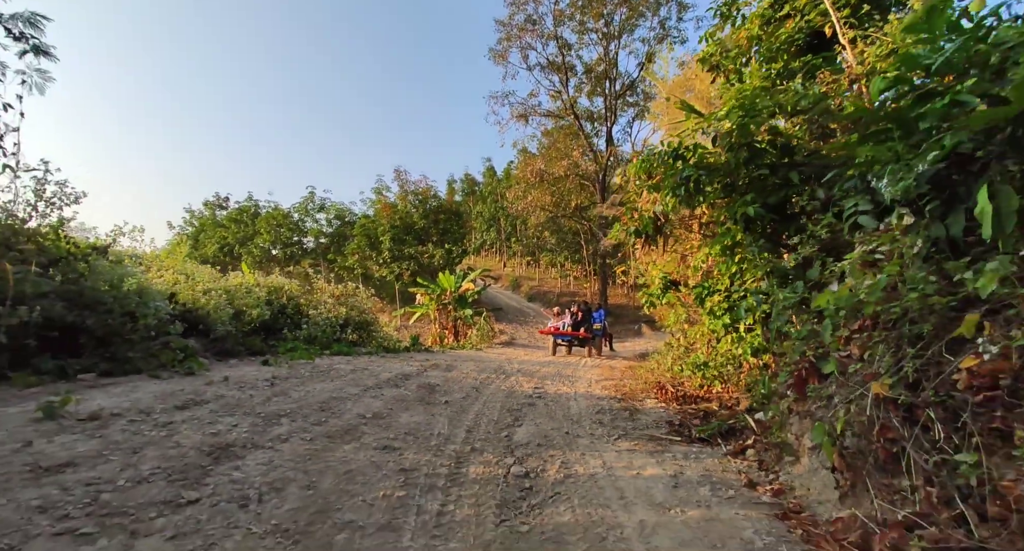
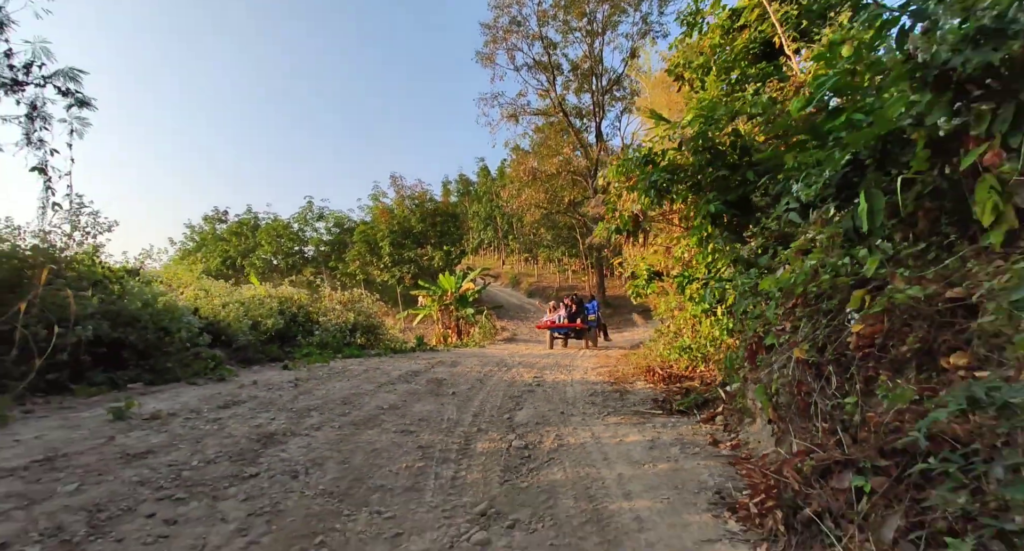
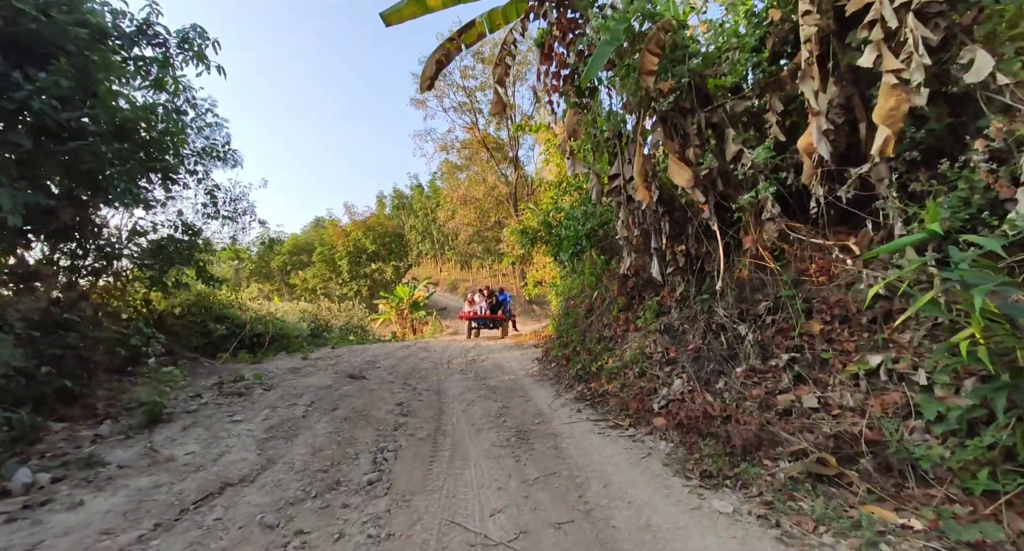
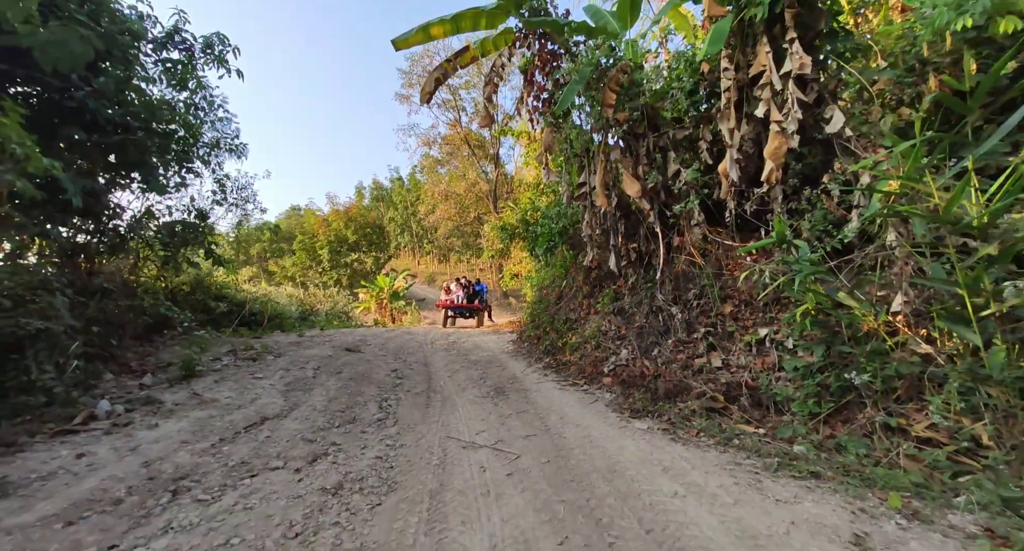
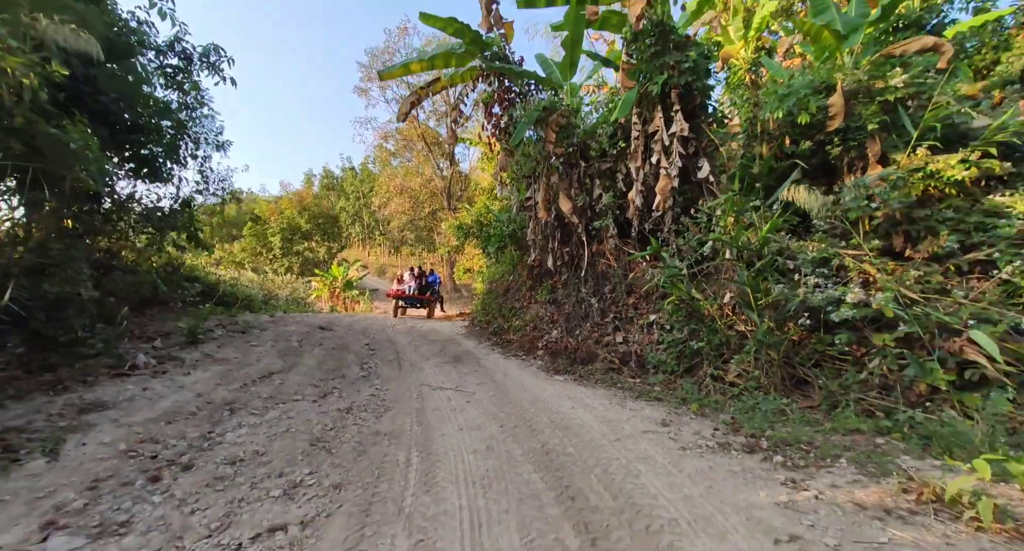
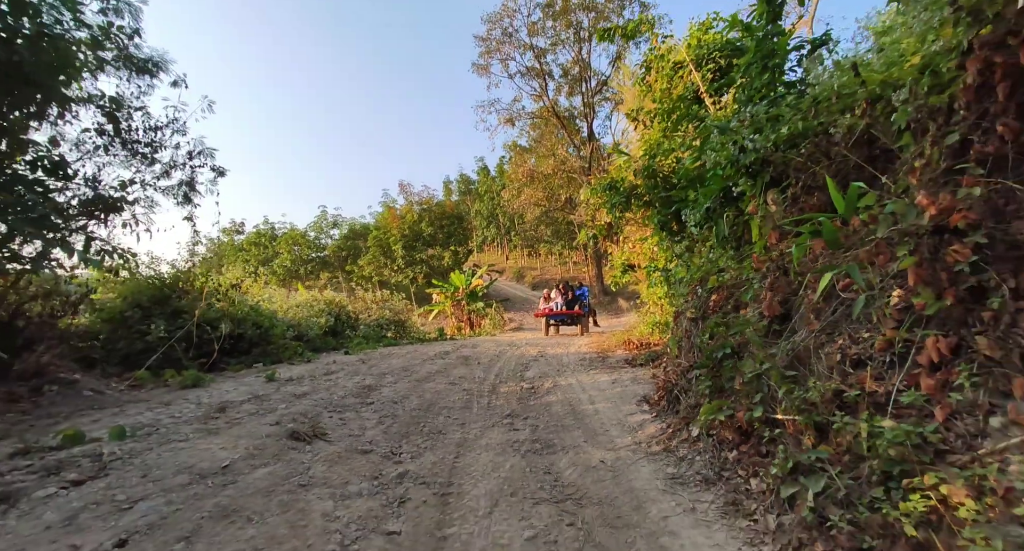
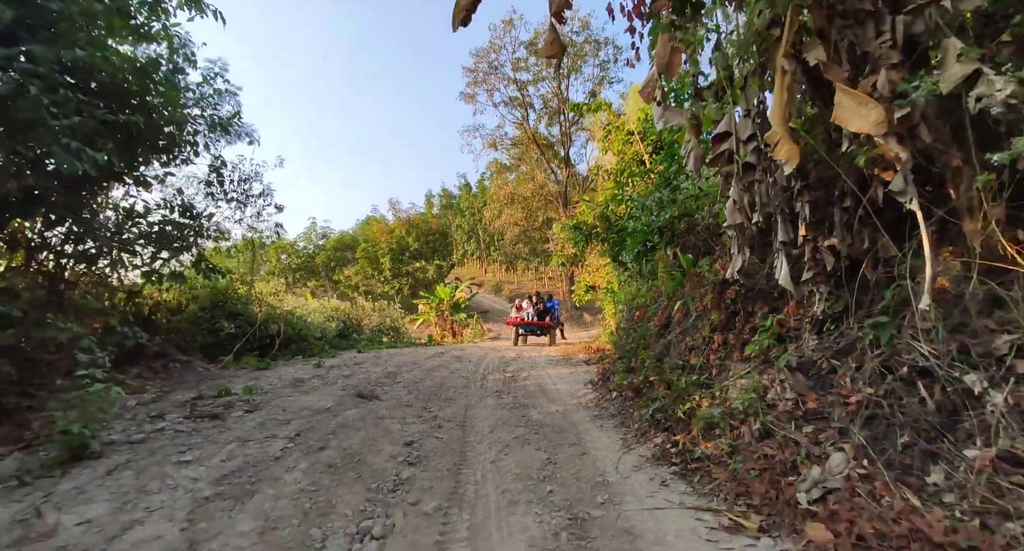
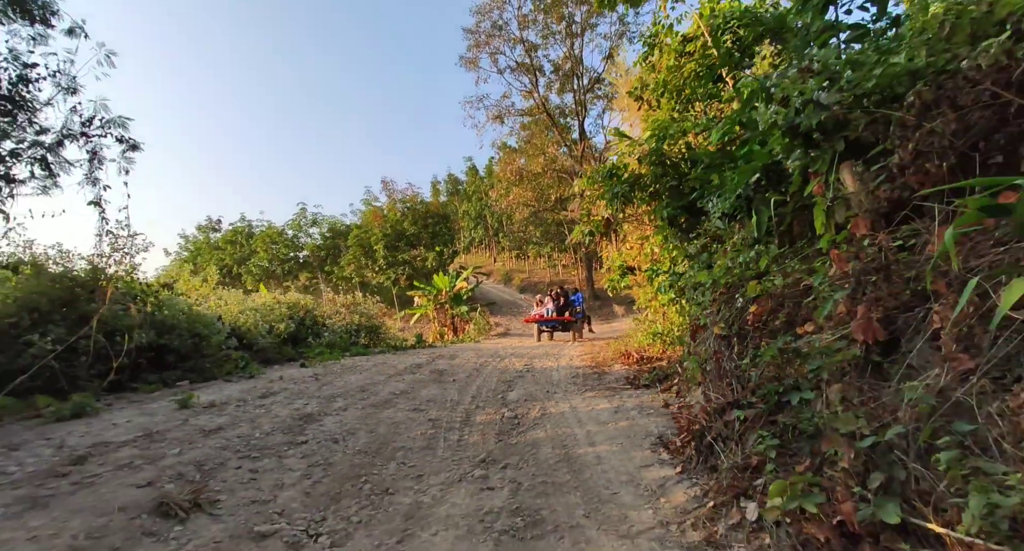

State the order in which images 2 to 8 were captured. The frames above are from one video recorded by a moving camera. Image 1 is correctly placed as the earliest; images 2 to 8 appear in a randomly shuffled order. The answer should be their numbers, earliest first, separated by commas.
2, 8, 6, 7, 3, 4, 5
